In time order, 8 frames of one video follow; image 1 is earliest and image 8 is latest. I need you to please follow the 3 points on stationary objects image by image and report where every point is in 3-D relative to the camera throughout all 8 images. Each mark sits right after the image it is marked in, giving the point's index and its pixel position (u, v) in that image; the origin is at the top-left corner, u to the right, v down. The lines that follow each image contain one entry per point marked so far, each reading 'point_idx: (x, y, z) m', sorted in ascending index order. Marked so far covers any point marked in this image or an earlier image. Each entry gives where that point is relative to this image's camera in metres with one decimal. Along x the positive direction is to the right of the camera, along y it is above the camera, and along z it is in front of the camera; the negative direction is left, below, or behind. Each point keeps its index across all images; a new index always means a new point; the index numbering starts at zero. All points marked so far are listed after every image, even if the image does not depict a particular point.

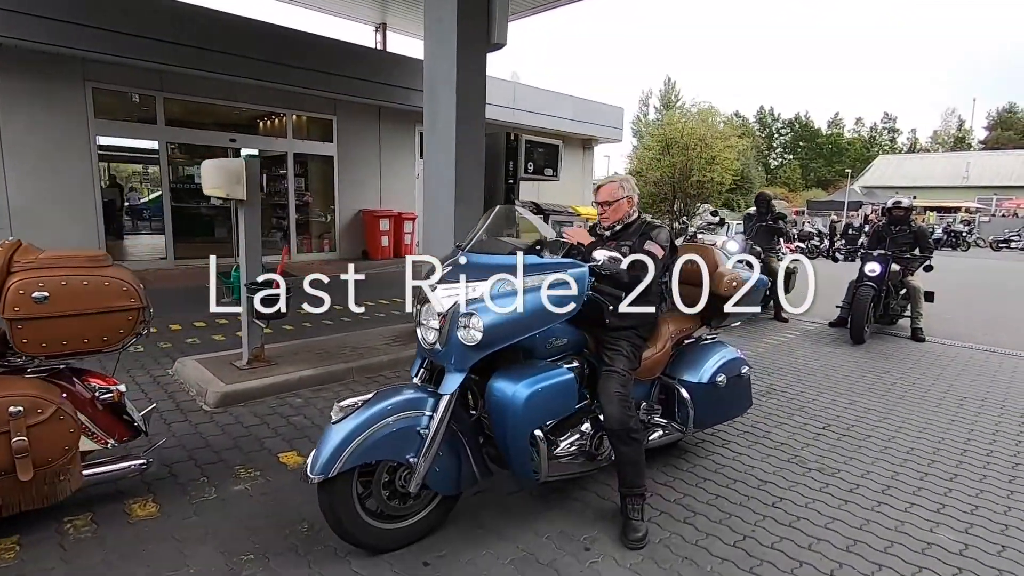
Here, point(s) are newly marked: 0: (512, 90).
0: (0.0, +5.8, +15.8) m
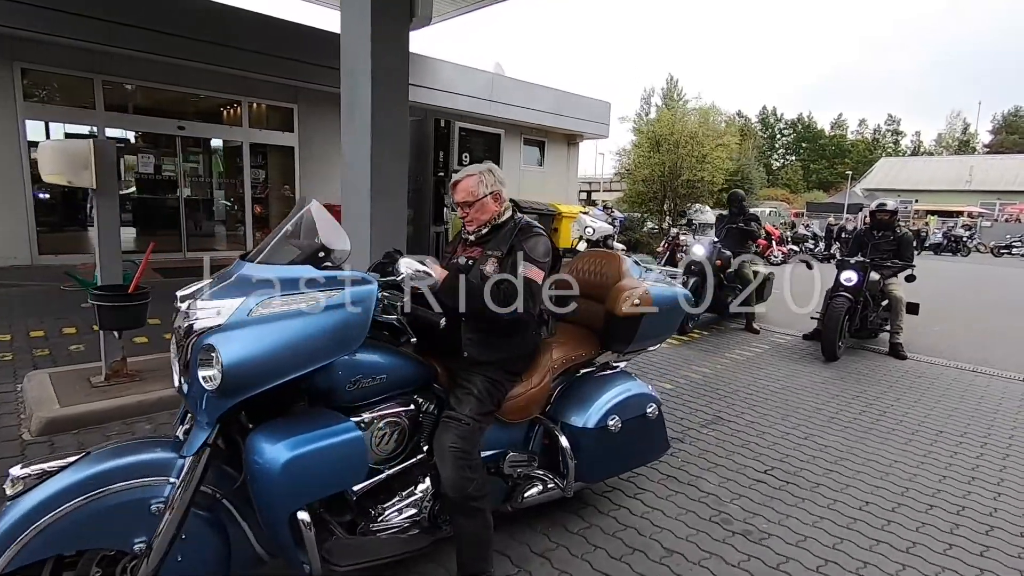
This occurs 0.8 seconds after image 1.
0: (-0.6, +5.8, +15.1) m
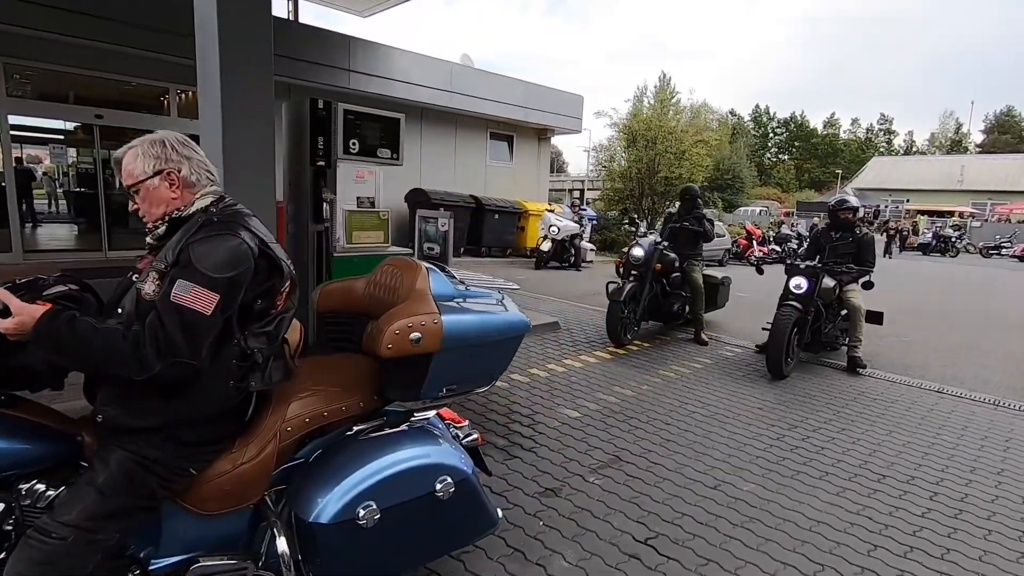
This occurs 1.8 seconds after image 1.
0: (-1.7, +5.7, +14.3) m
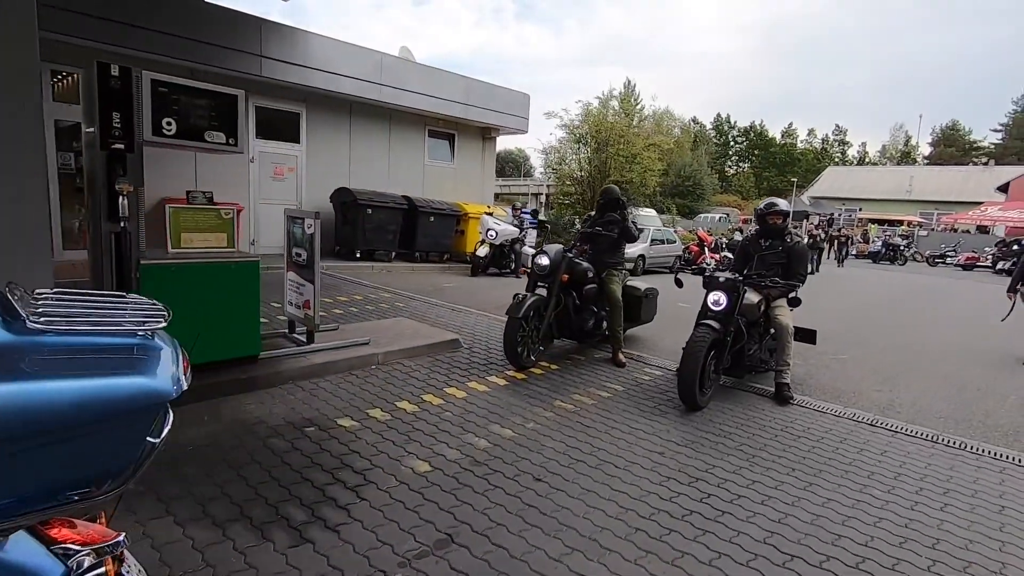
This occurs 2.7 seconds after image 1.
0: (-3.3, +5.6, +13.3) m
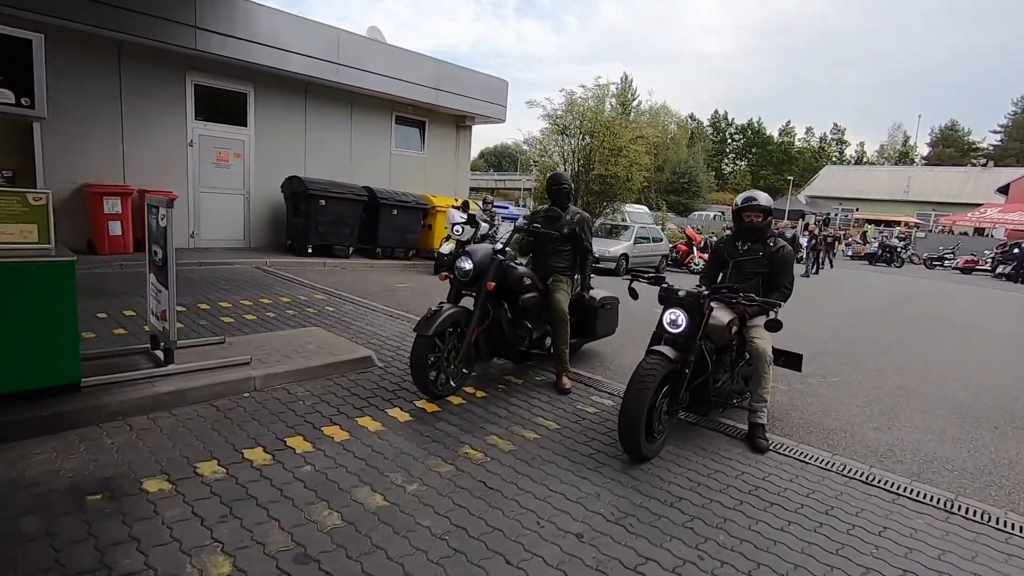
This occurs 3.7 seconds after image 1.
0: (-3.9, +5.6, +12.2) m
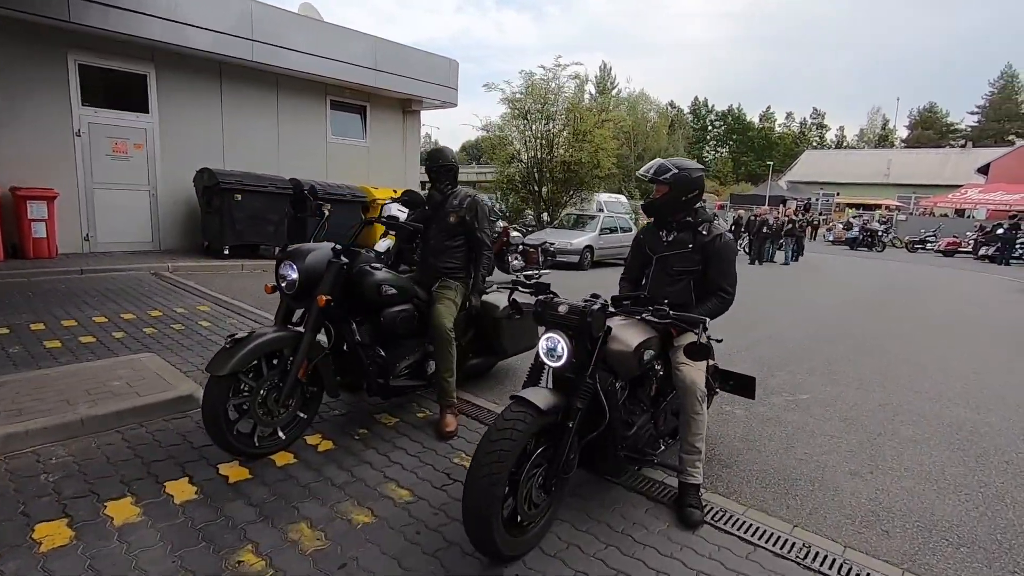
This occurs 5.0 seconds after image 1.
0: (-5.2, +5.5, +10.8) m
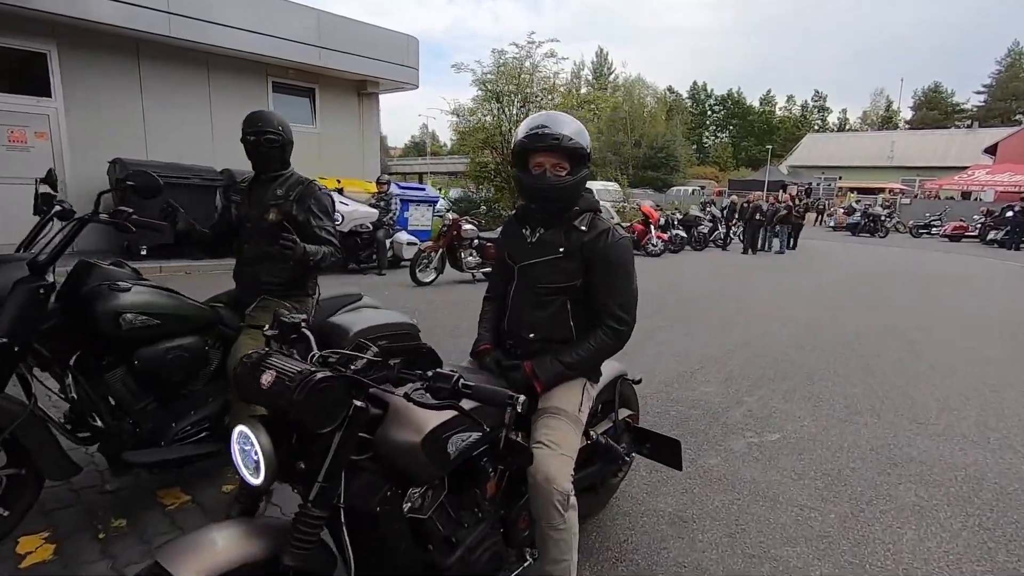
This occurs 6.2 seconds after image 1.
0: (-6.1, +5.4, +9.6) m
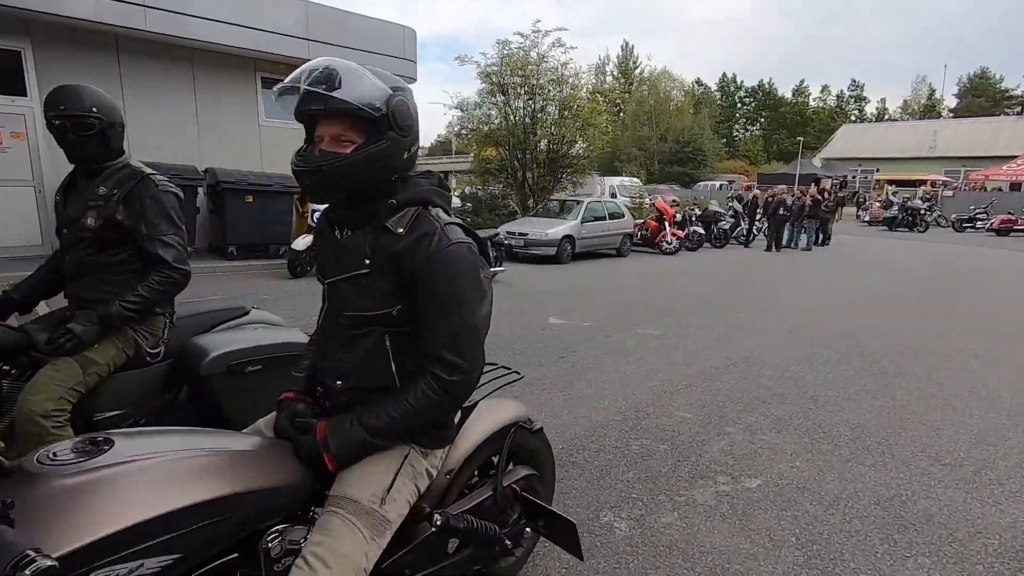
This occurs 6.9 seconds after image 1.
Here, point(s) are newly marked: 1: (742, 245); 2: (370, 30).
0: (-6.3, +5.4, +9.2) m
1: (+8.0, +1.5, +18.9) m
2: (-3.2, +5.9, +12.3) m
